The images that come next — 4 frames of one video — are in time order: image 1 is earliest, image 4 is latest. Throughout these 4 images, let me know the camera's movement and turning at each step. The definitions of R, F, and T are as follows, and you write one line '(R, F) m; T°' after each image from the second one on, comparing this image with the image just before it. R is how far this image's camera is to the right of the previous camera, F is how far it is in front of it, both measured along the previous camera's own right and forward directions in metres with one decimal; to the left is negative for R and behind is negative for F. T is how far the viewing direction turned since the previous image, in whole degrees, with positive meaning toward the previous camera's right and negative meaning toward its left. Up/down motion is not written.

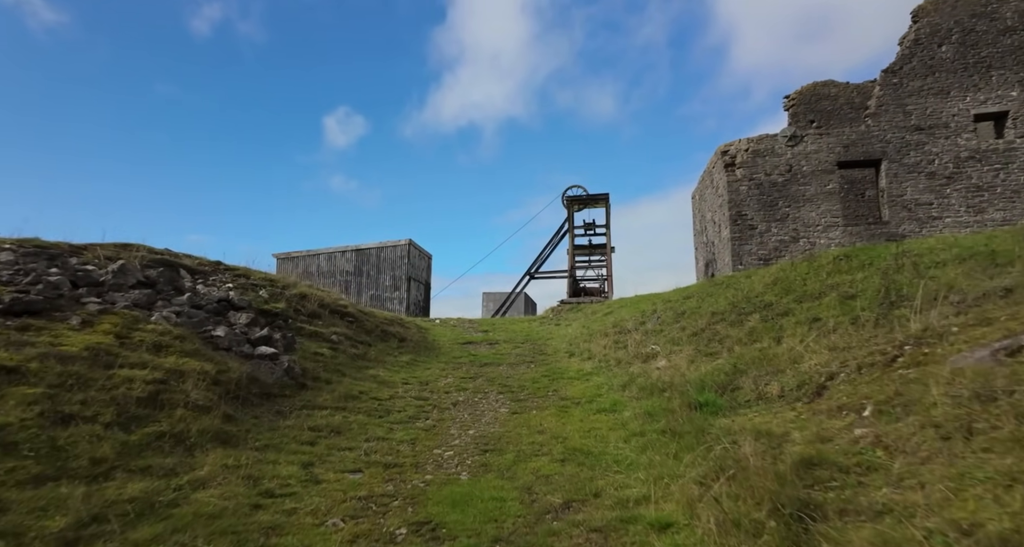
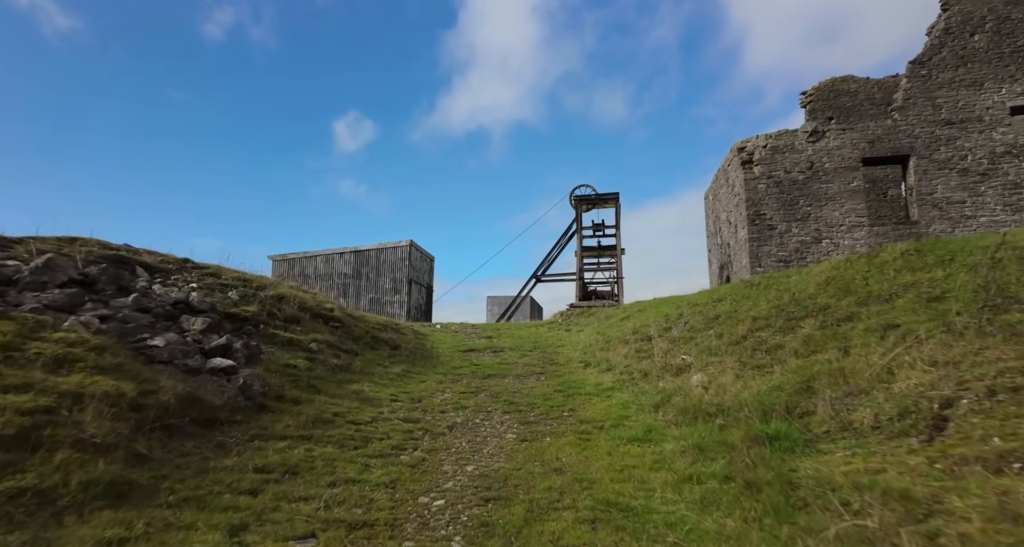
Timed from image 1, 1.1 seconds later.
(-0.1, +1.7) m; -1°
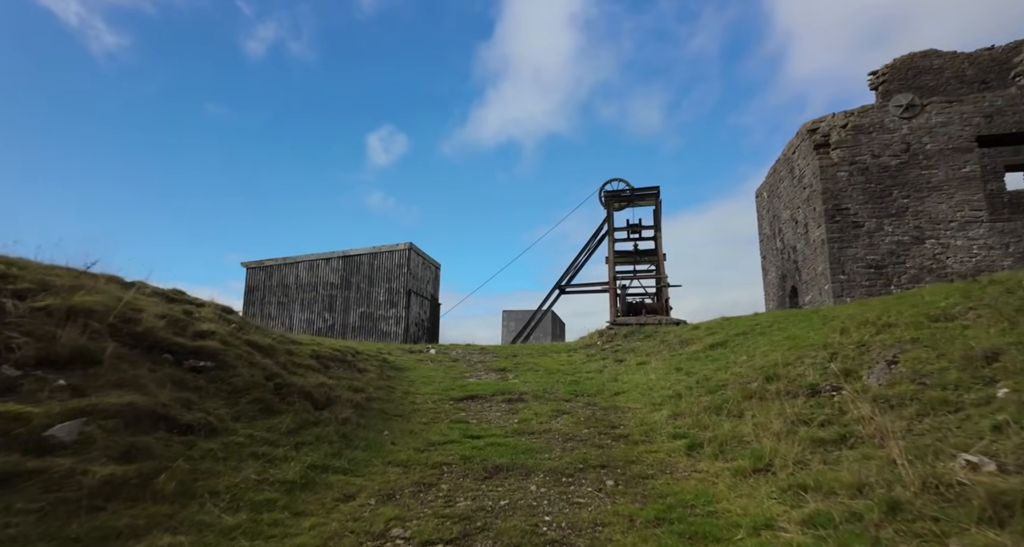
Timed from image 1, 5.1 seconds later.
(-0.1, +6.1) m; -2°
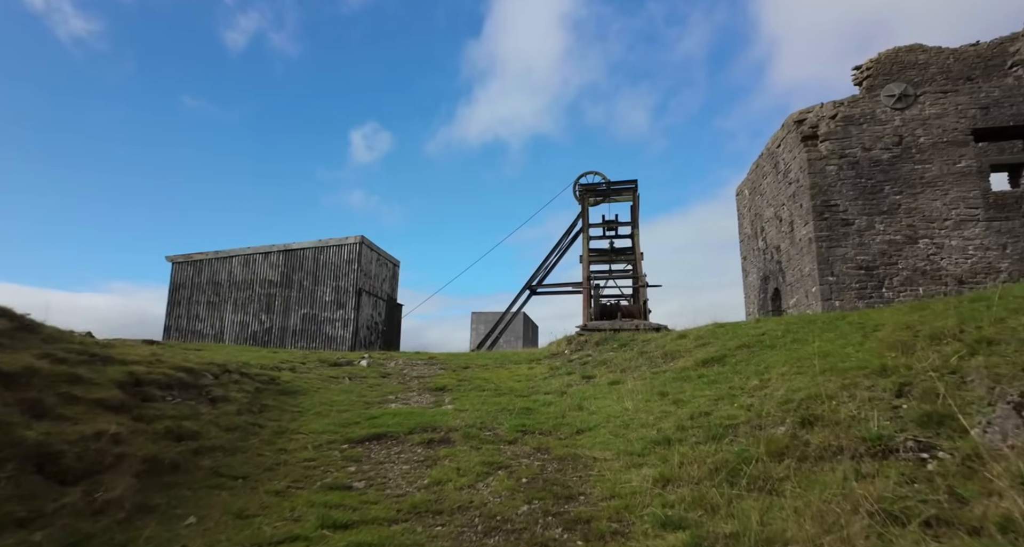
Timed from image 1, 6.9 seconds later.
(+0.7, +2.7) m; +2°
